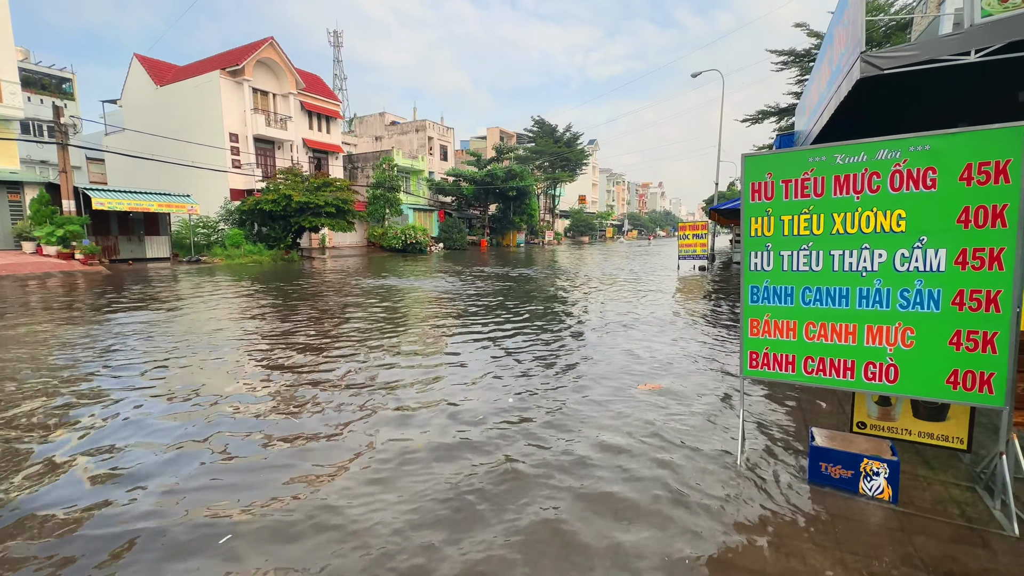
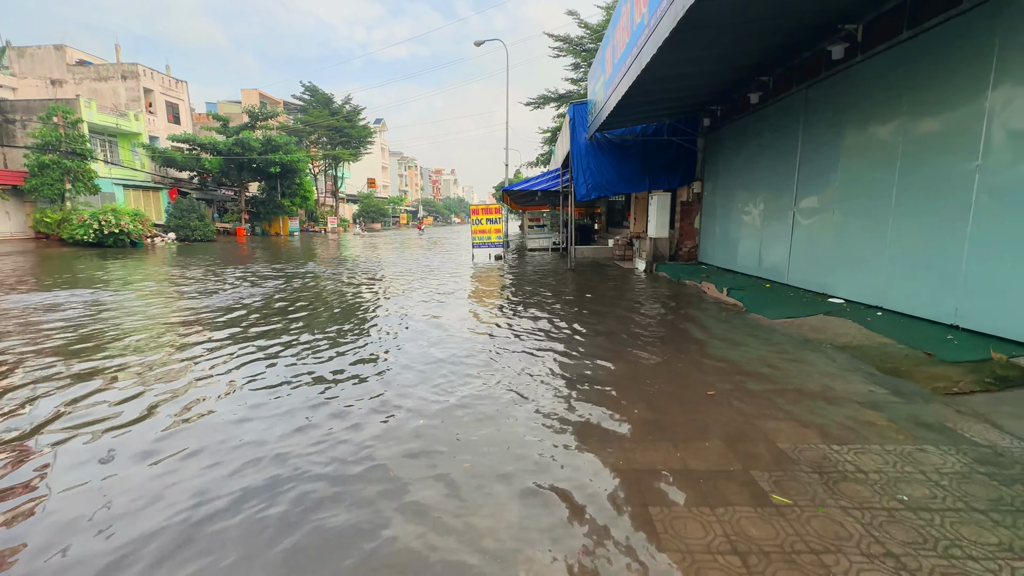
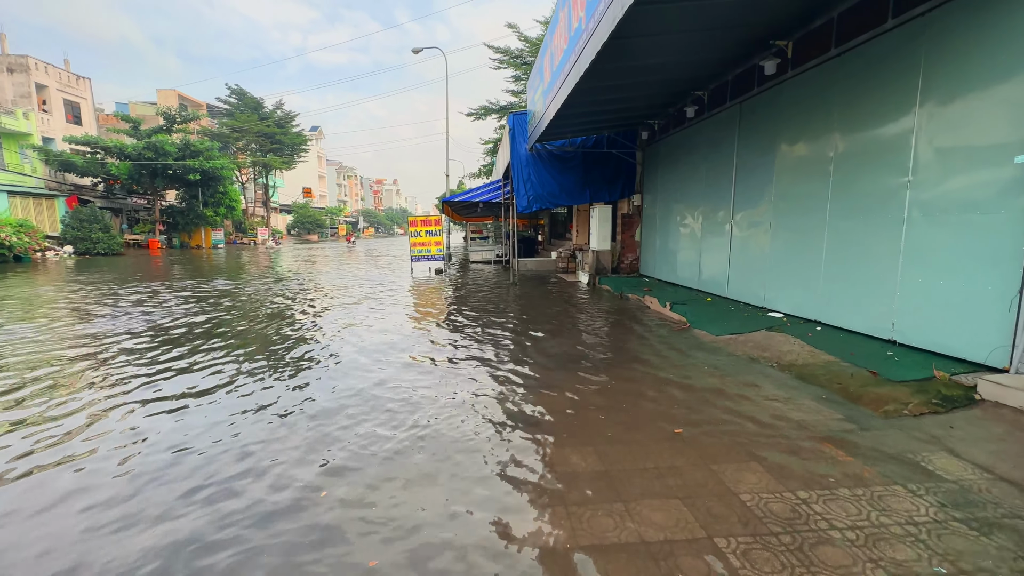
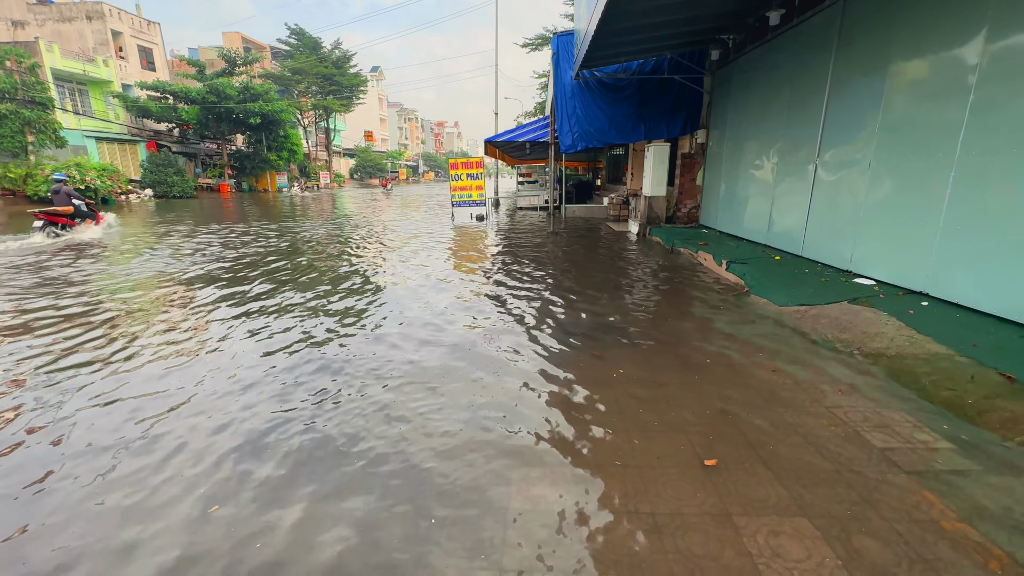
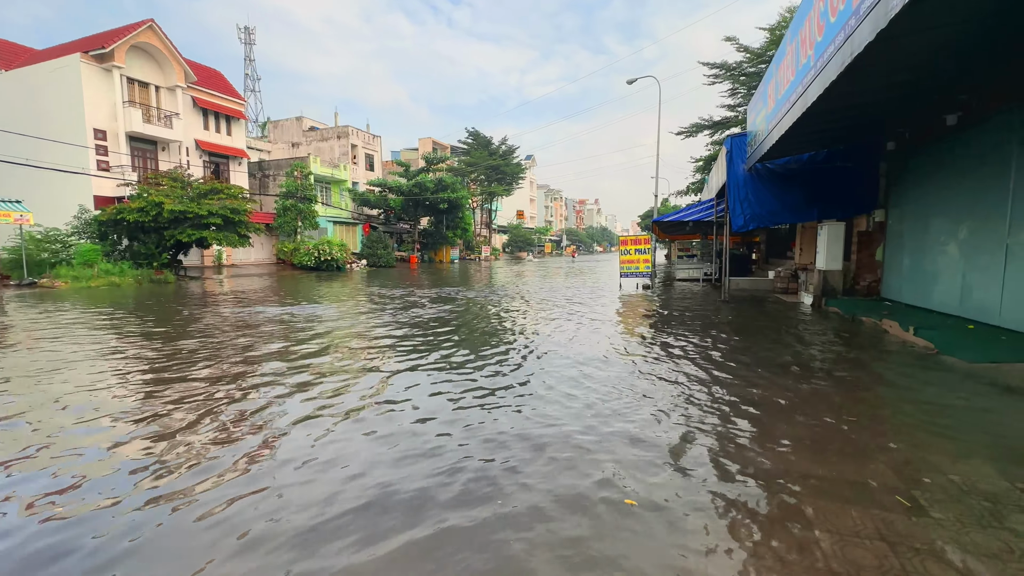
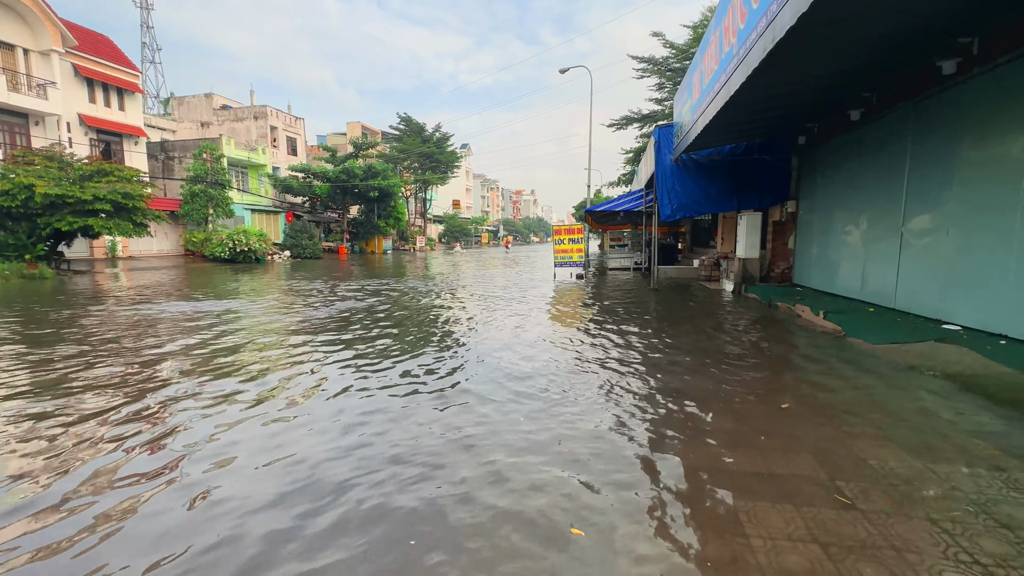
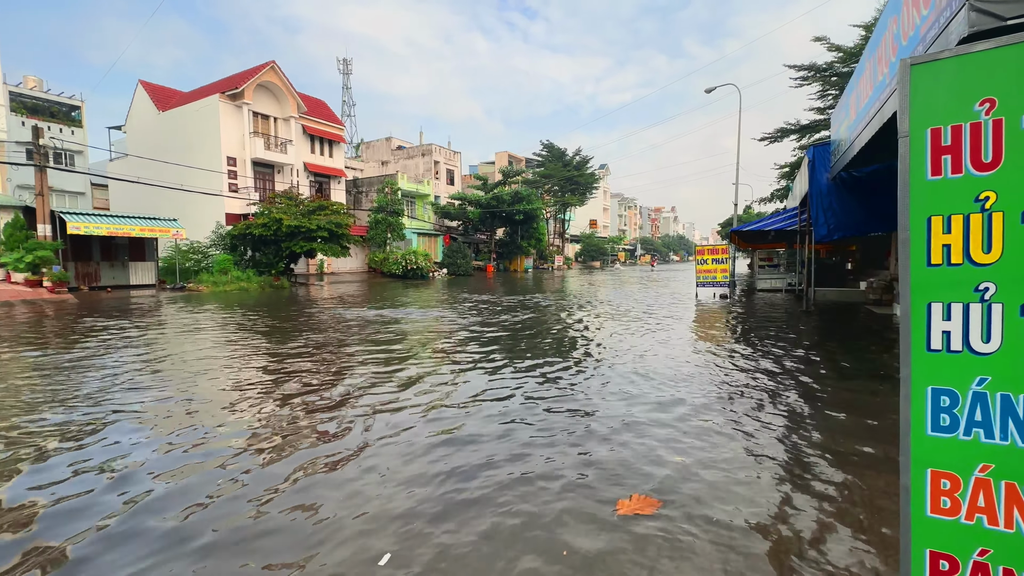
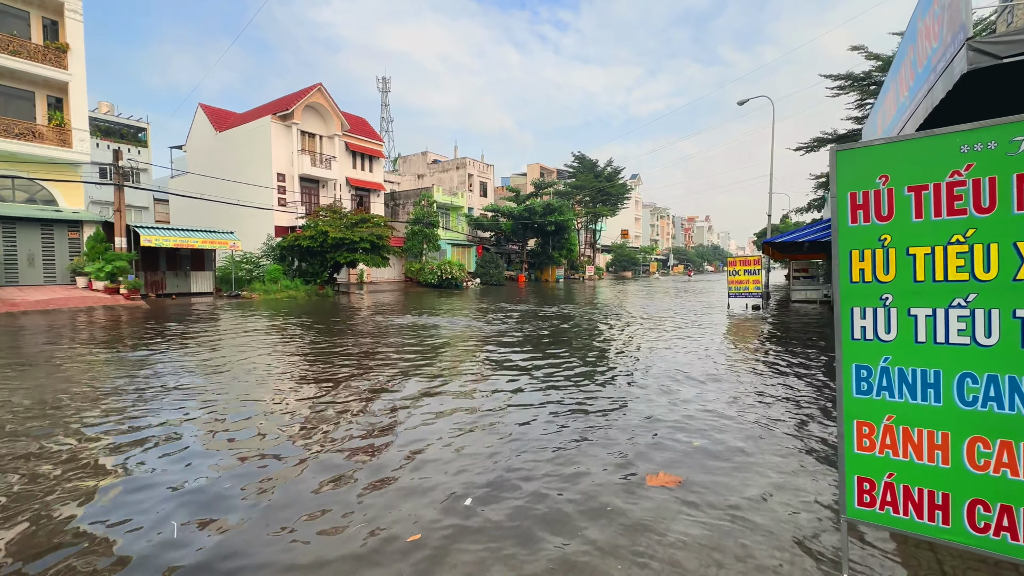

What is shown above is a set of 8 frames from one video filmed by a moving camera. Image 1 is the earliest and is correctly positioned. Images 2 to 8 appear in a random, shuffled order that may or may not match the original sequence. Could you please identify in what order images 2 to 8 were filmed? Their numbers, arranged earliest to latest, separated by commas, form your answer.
8, 7, 5, 6, 2, 3, 4
